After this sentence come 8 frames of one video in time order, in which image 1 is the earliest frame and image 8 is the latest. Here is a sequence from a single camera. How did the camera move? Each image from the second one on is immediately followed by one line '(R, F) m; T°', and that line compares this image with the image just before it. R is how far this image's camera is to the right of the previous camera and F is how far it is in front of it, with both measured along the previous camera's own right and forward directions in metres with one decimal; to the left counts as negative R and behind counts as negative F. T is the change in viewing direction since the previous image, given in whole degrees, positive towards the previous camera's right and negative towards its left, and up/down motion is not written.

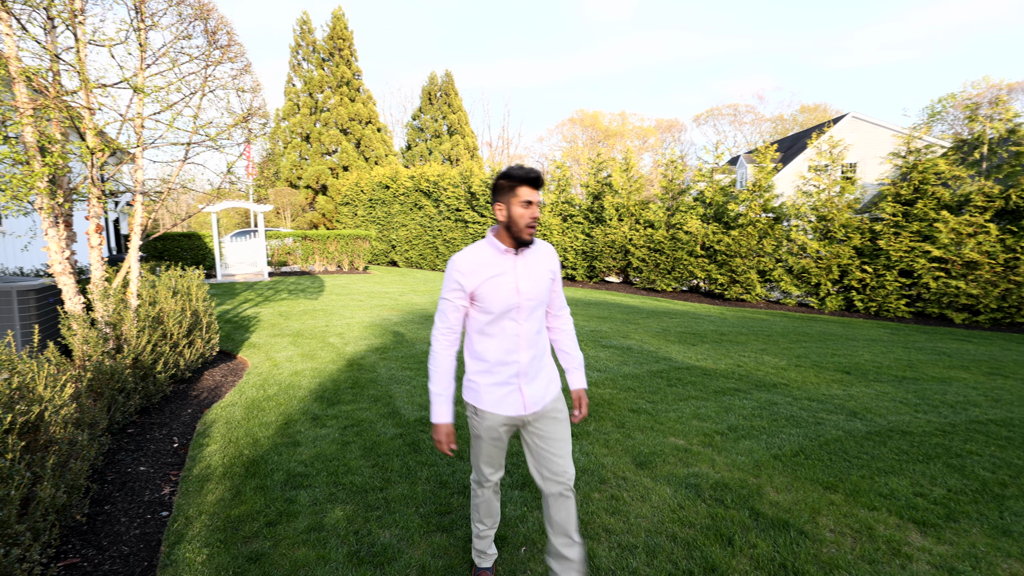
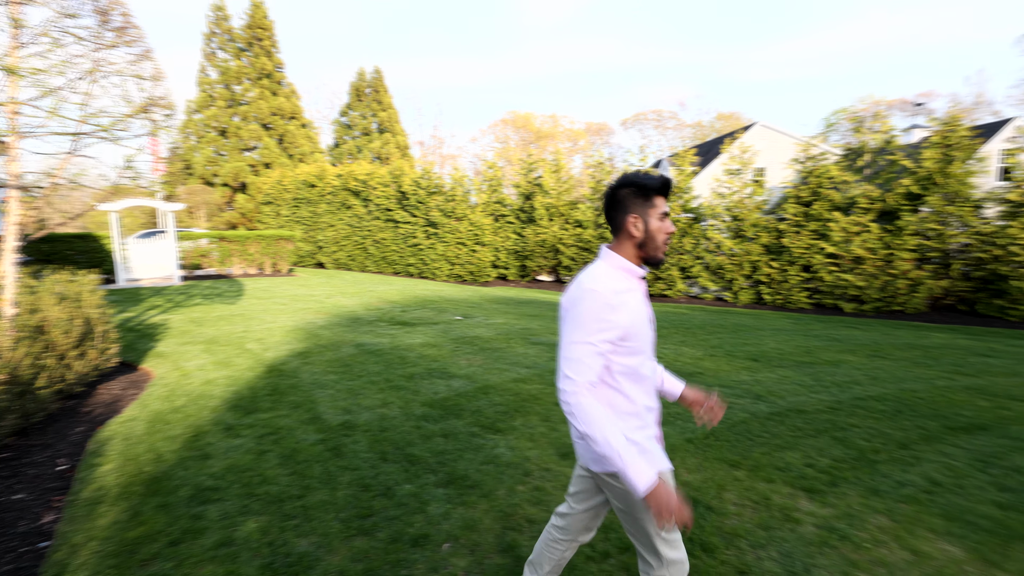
(+0.1, 0.0) m; +8°
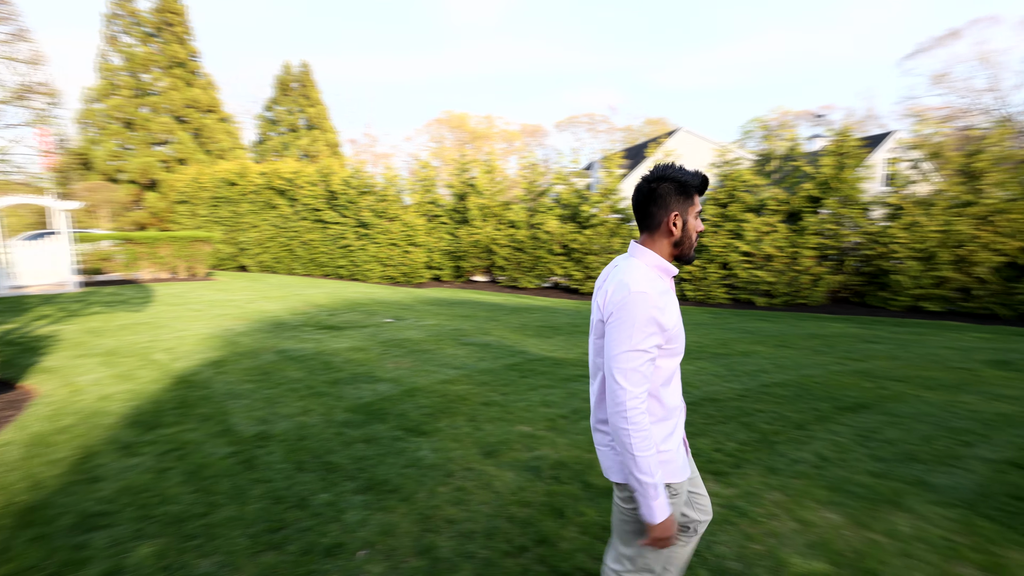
(+0.1, 0.0) m; +7°
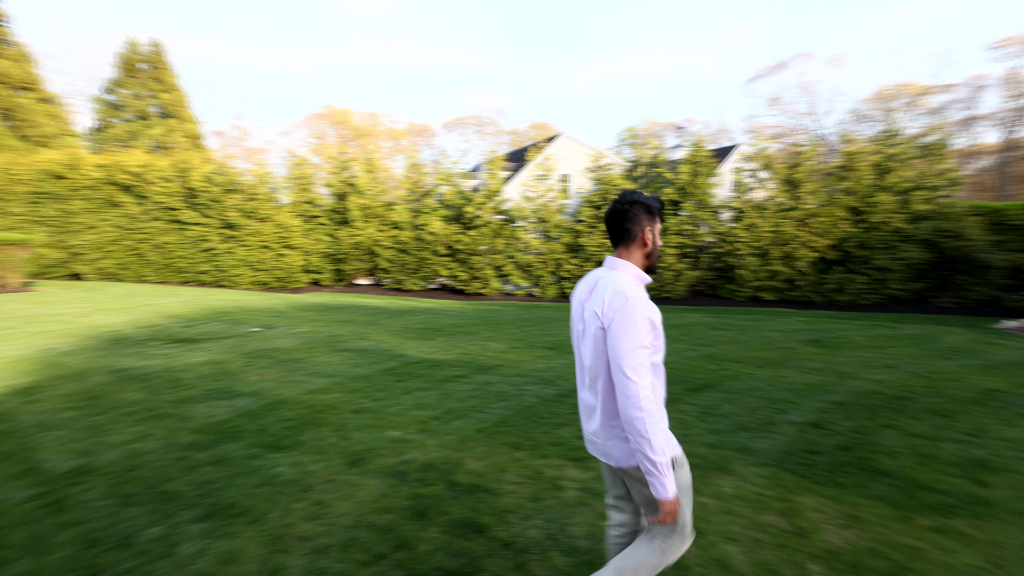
(+0.2, 0.0) m; +13°
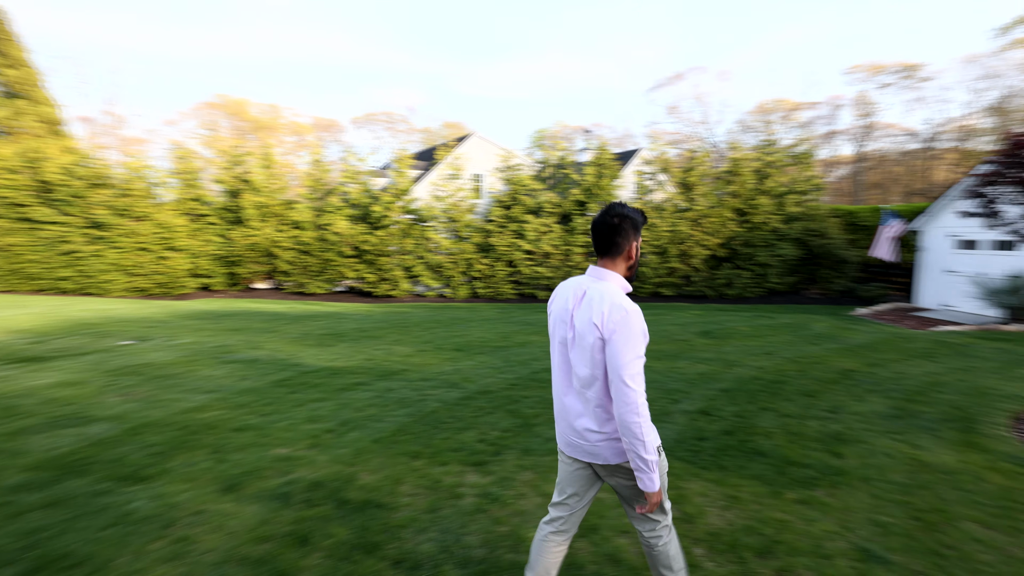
(+0.1, +0.1) m; +10°
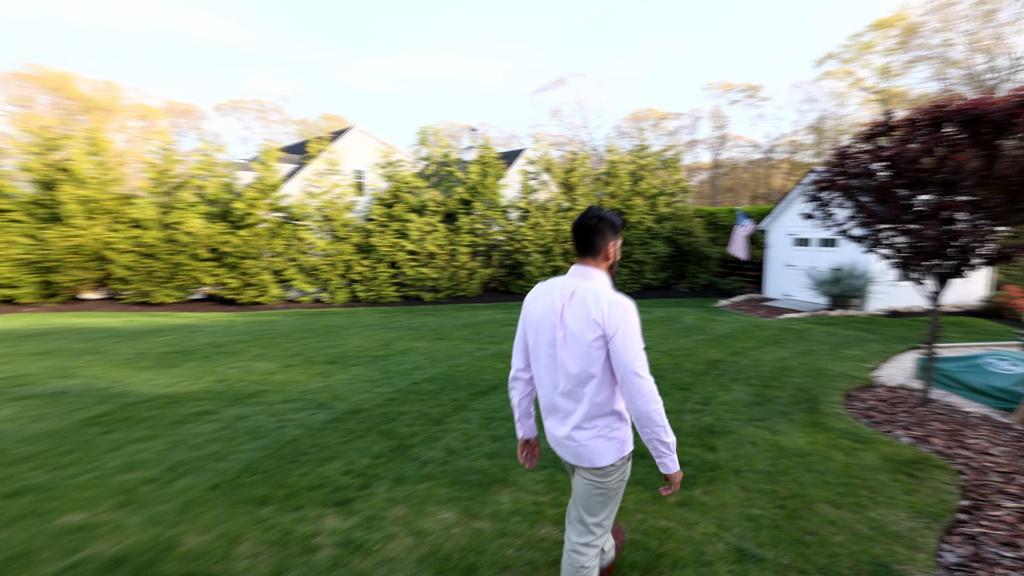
(+0.2, +0.3) m; +13°
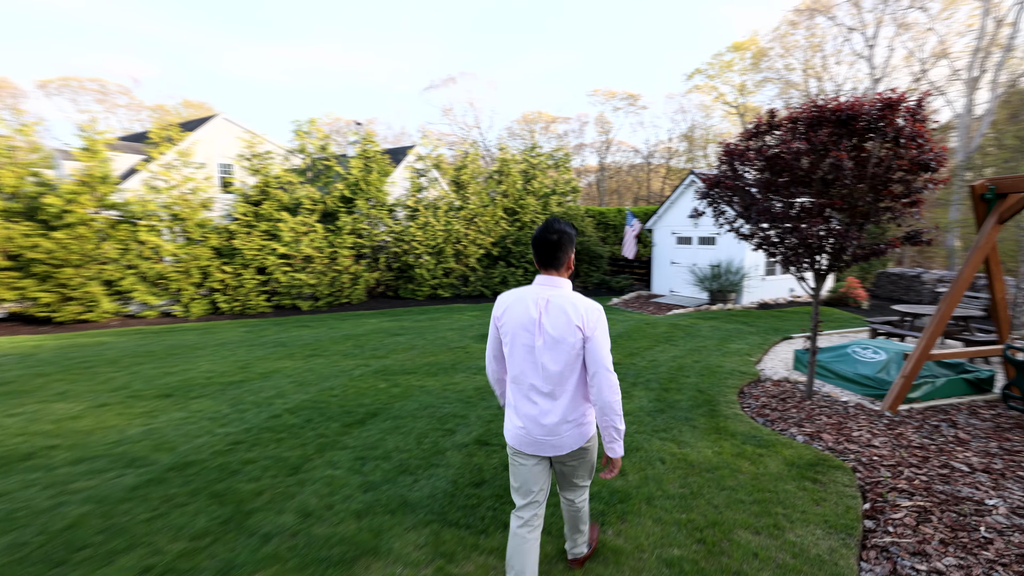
(+0.2, +0.6) m; +12°
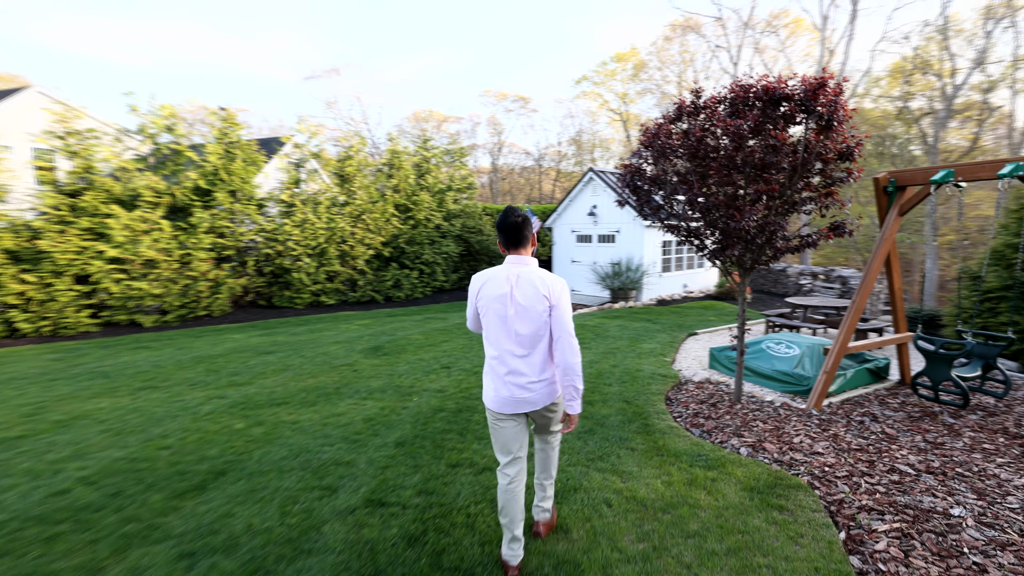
(0.0, +0.9) m; +12°
